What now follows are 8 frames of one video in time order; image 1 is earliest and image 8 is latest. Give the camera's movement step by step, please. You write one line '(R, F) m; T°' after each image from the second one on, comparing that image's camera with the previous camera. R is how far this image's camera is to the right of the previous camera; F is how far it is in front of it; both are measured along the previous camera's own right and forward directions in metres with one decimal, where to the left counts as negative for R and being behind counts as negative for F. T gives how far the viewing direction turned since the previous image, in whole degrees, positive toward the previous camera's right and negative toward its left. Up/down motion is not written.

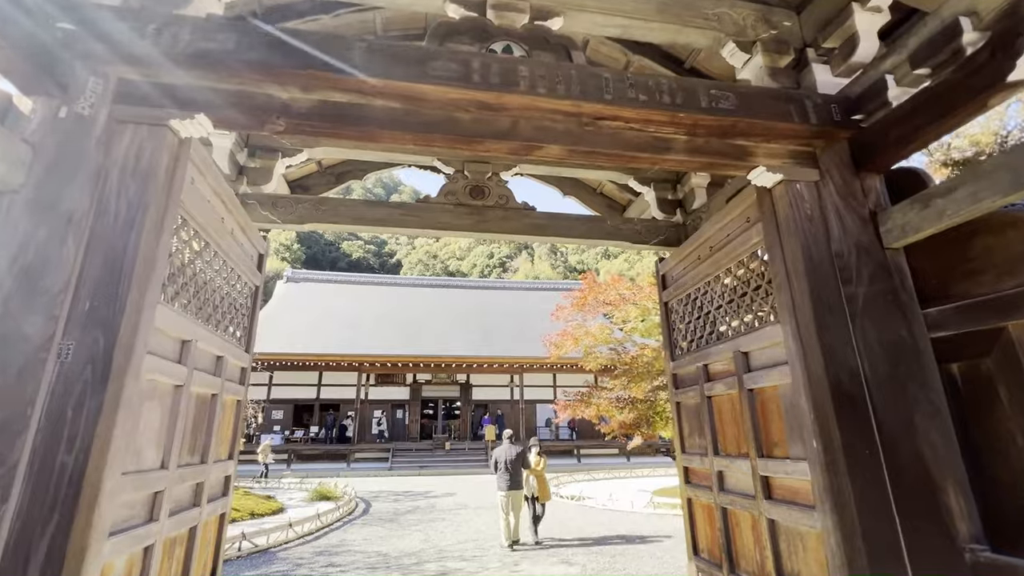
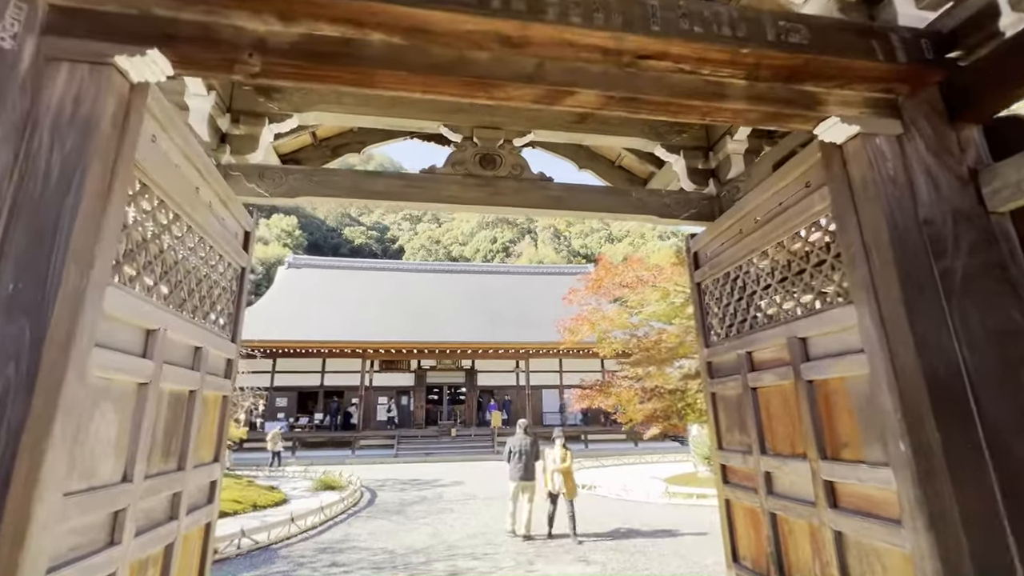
(-0.1, +0.3) m; 0°
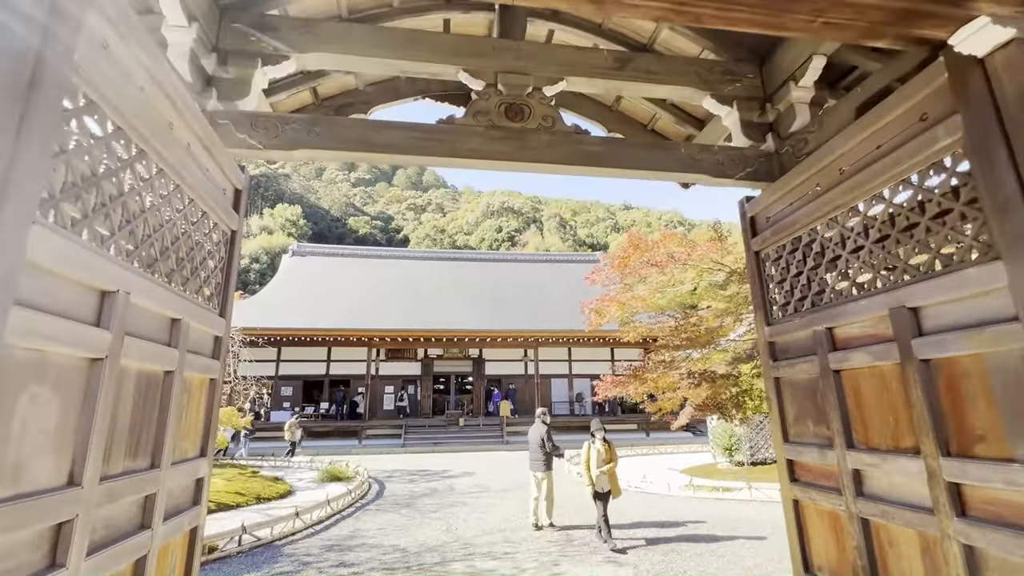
(-0.2, +0.4) m; -1°
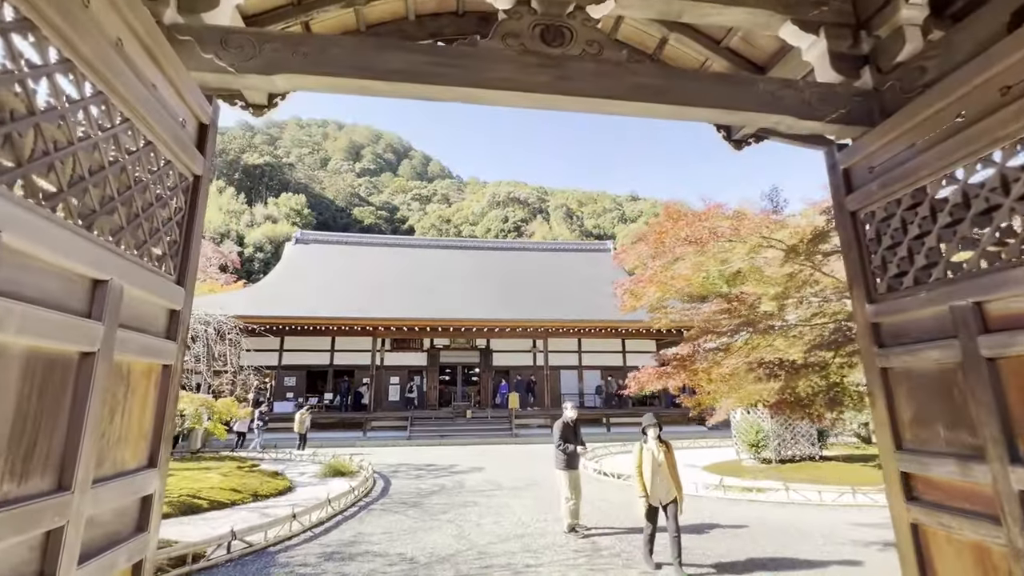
(-0.1, +0.5) m; -1°
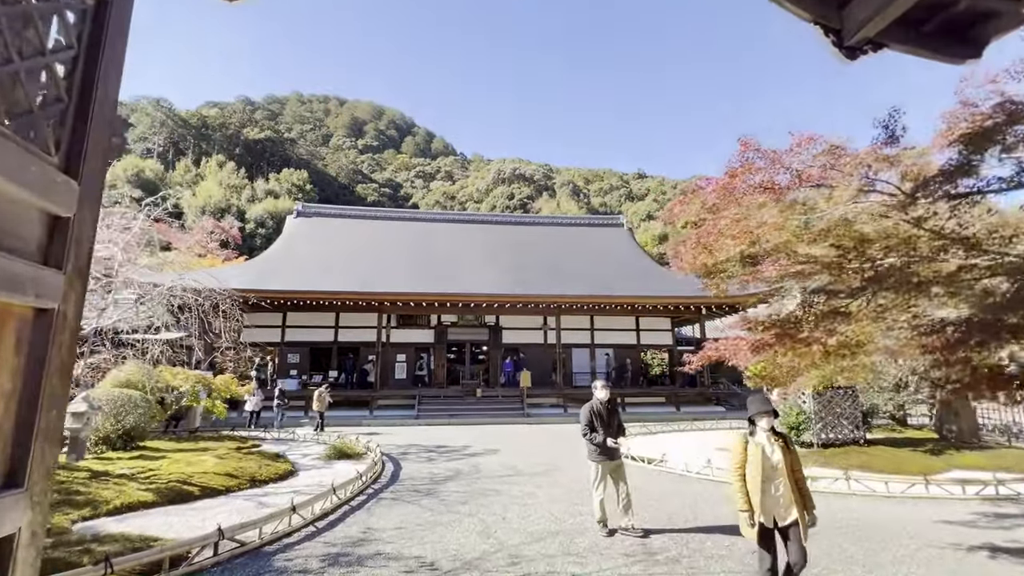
(-0.3, +0.7) m; 0°
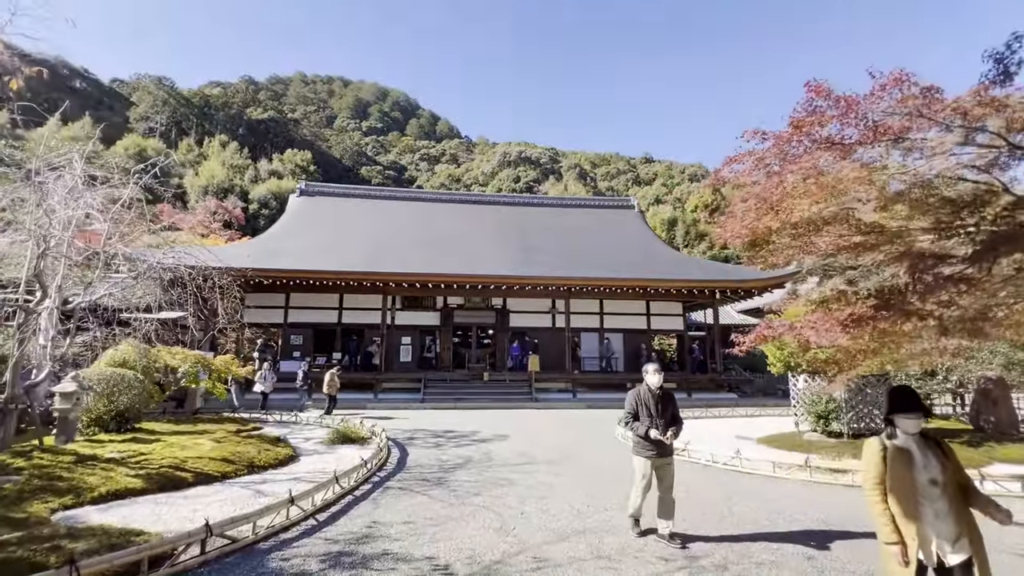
(-0.1, +0.4) m; 0°
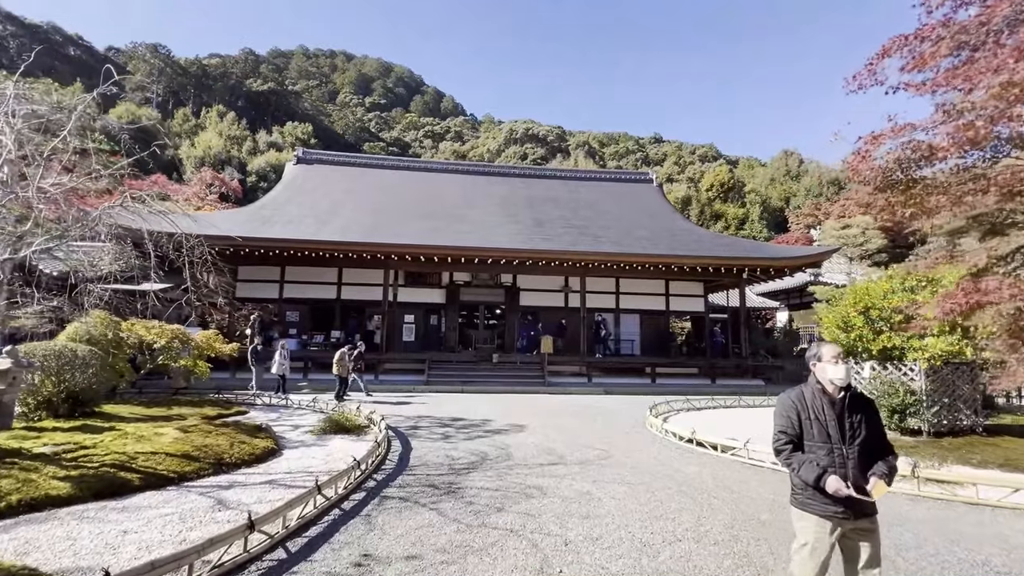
(-0.3, +1.1) m; 0°
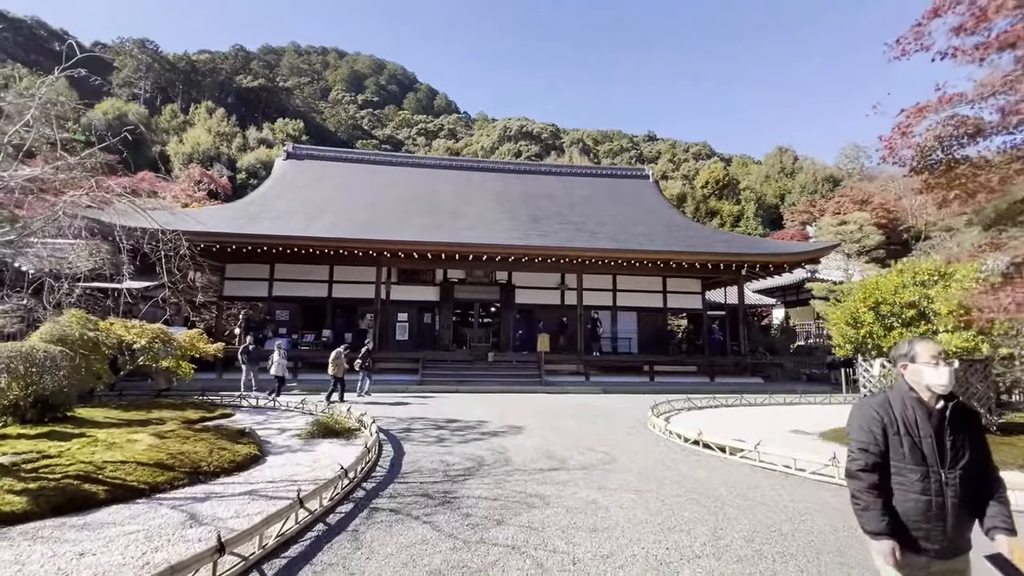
(0.0, +0.3) m; +1°
